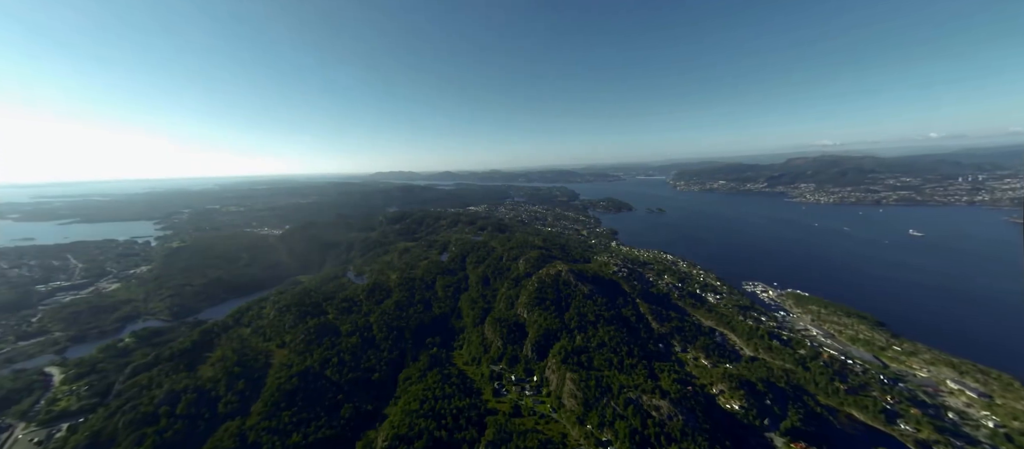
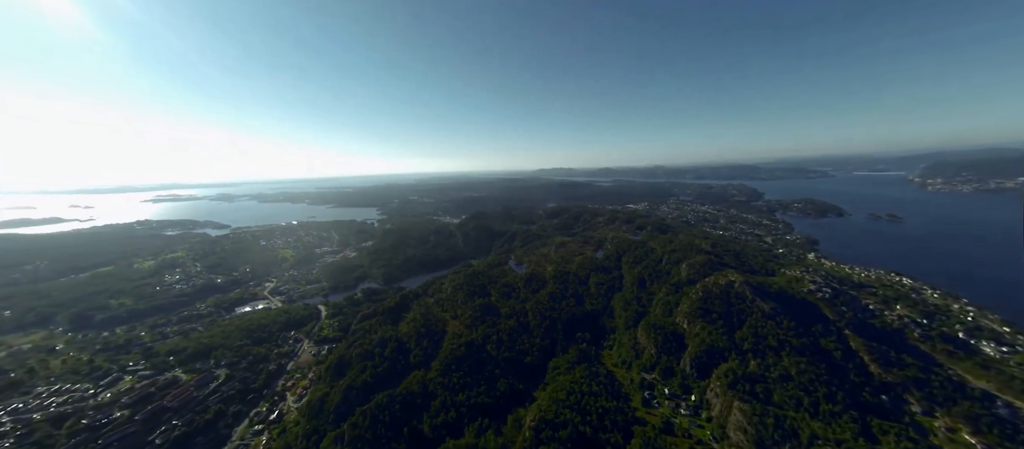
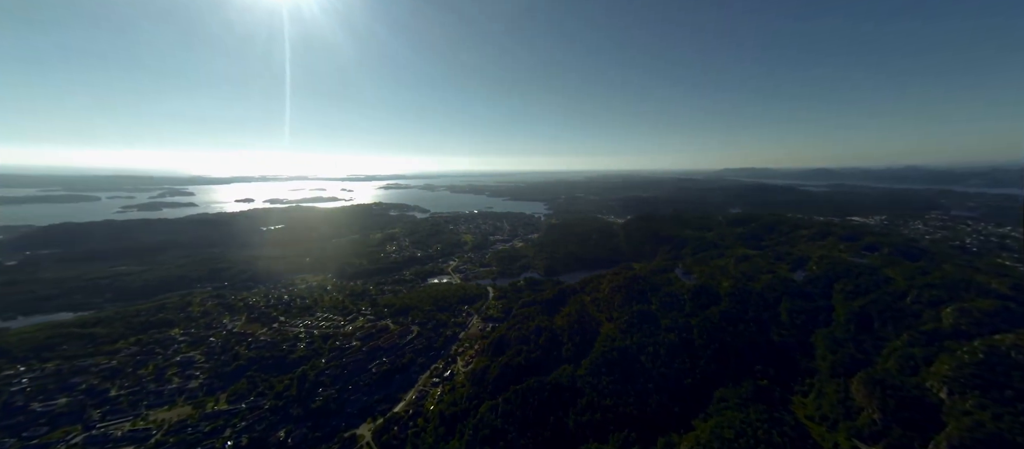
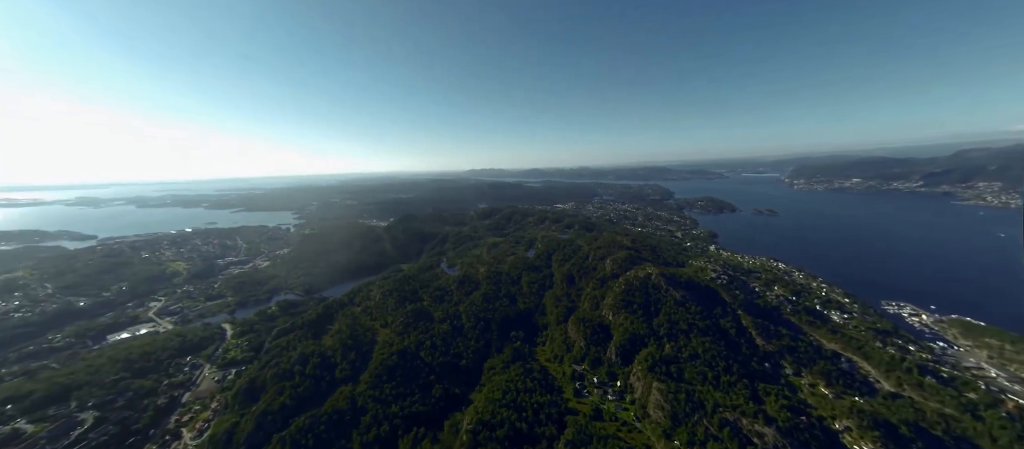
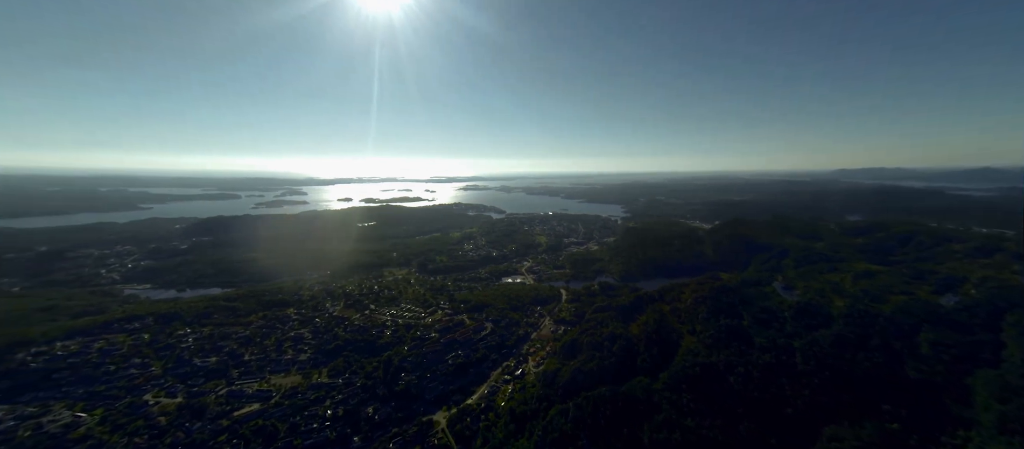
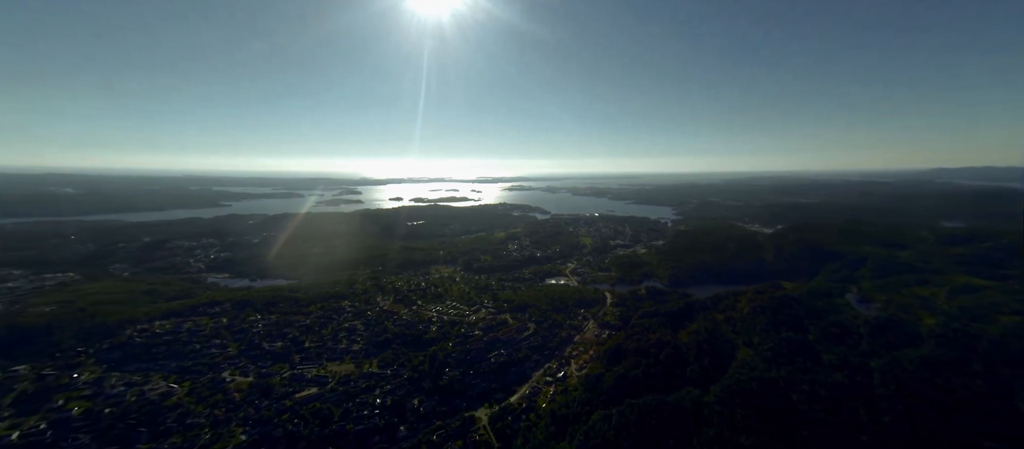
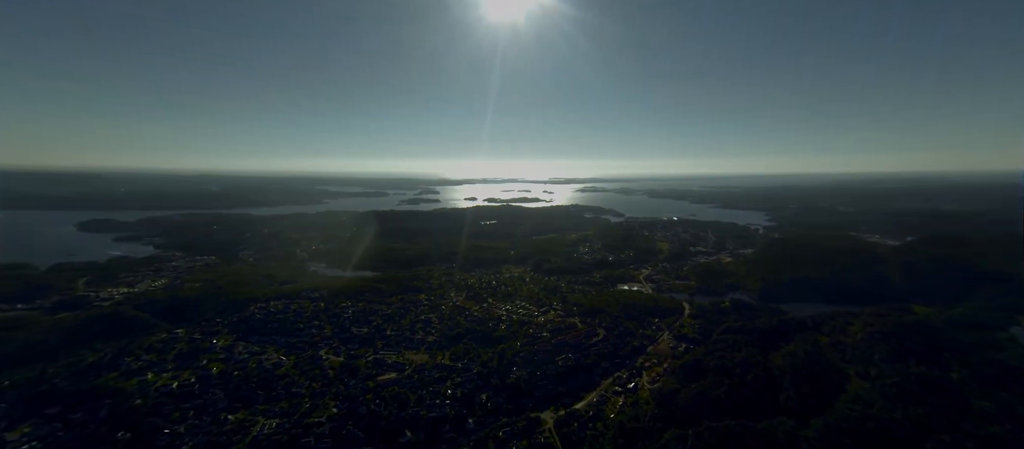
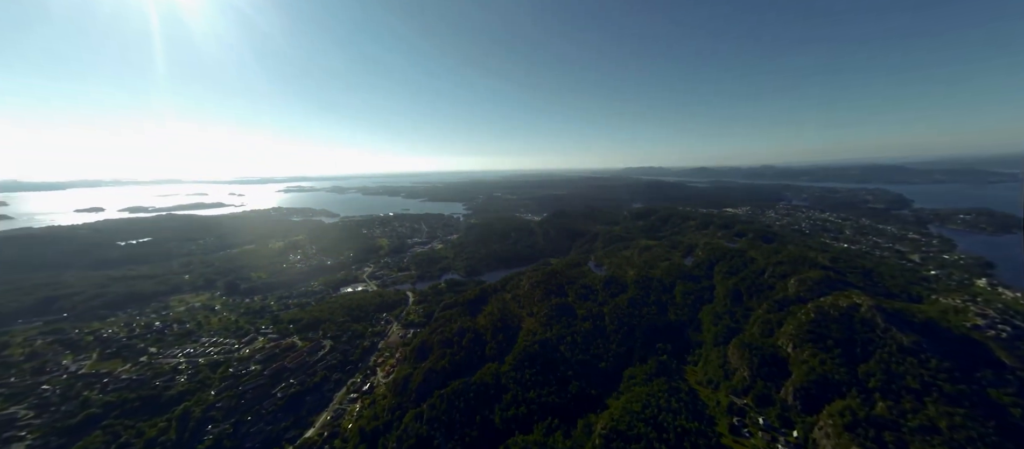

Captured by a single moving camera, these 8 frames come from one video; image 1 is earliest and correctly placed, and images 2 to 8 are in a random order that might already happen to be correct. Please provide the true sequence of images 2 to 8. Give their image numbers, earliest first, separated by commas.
4, 2, 8, 3, 5, 6, 7
